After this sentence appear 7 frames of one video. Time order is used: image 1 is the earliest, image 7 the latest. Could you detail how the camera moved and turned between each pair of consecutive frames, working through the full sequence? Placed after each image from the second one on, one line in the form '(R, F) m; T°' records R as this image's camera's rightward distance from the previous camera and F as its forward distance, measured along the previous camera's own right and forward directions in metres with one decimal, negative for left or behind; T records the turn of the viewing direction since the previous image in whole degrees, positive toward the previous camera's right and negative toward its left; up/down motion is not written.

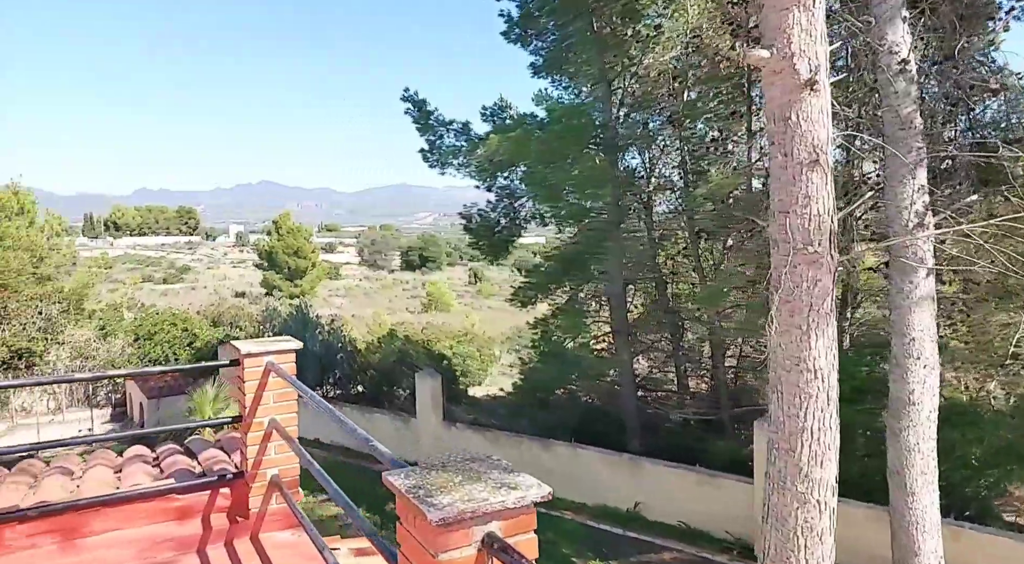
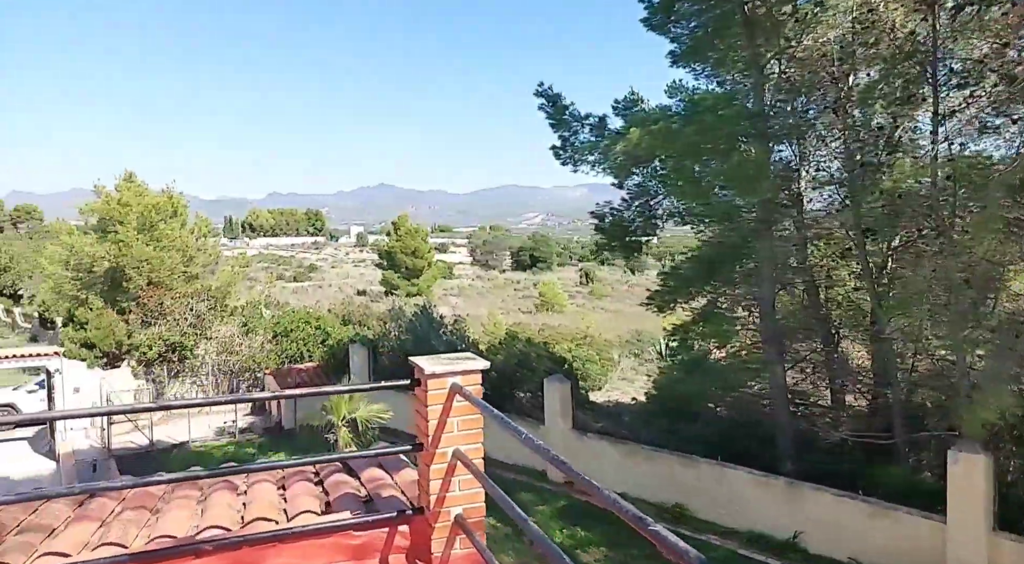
(-0.5, +0.5) m; -9°
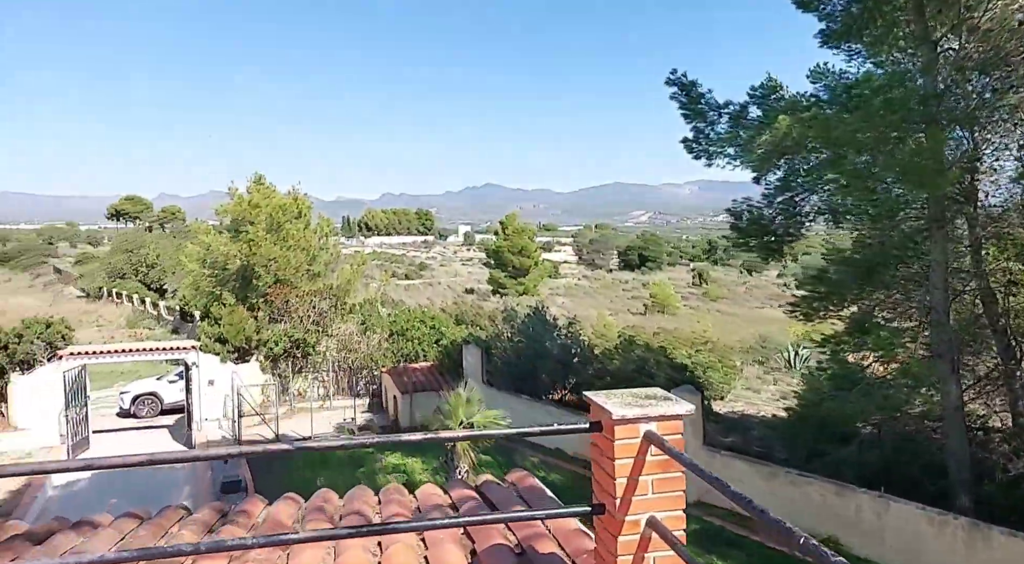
(-0.3, +0.5) m; -9°
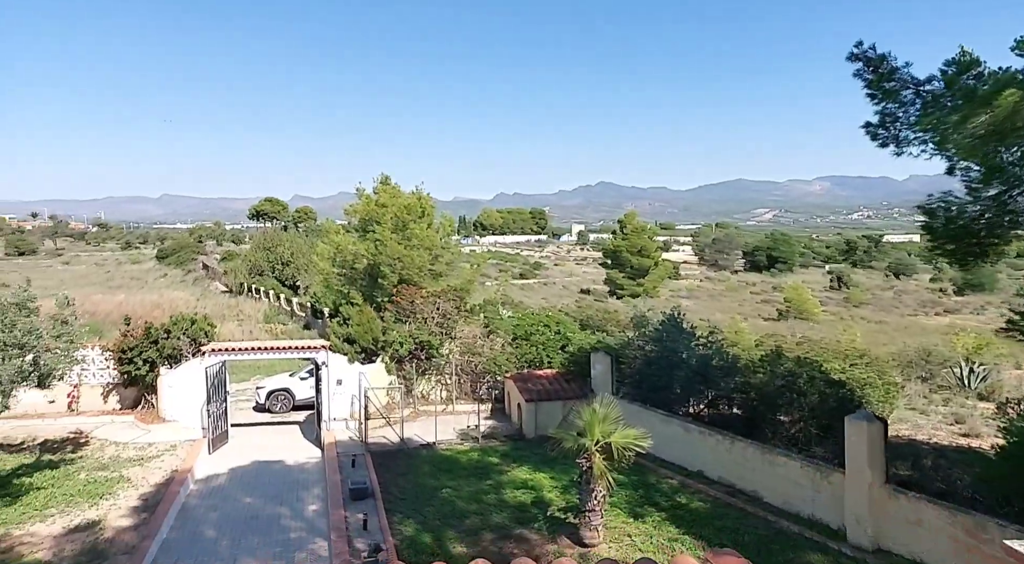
(-0.4, +0.8) m; -10°
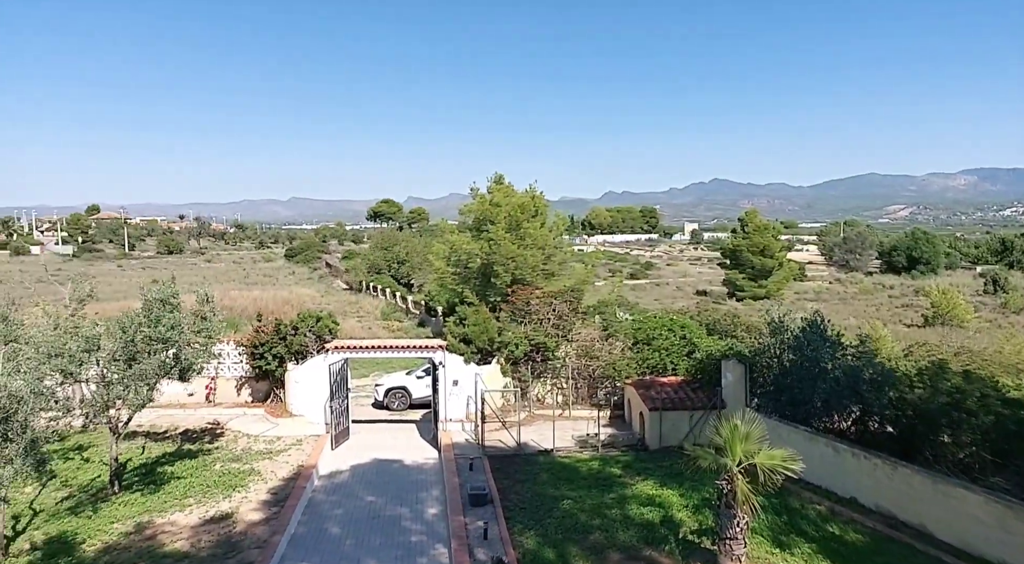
(-0.3, +0.5) m; -9°
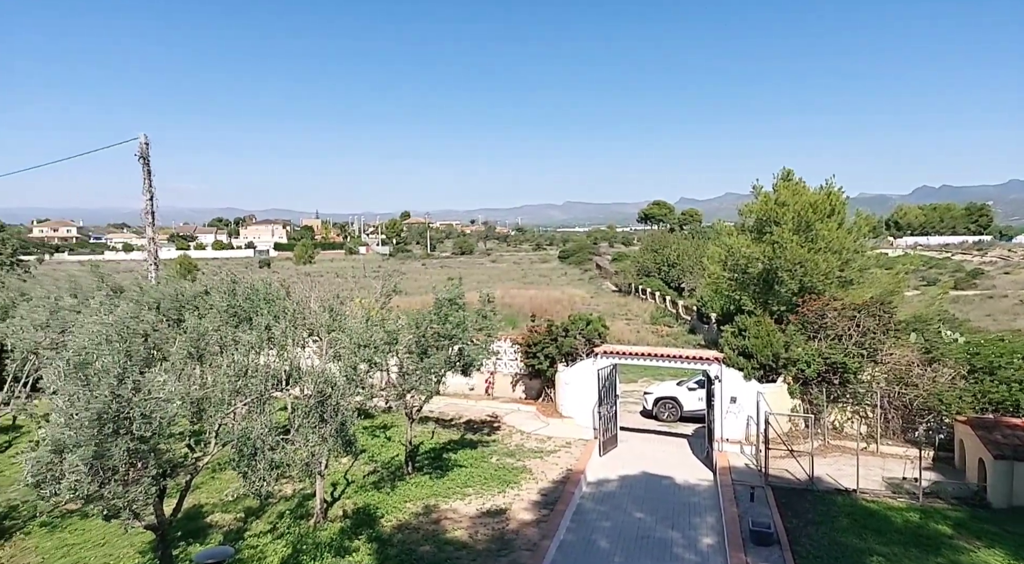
(-0.2, +0.6) m; -23°
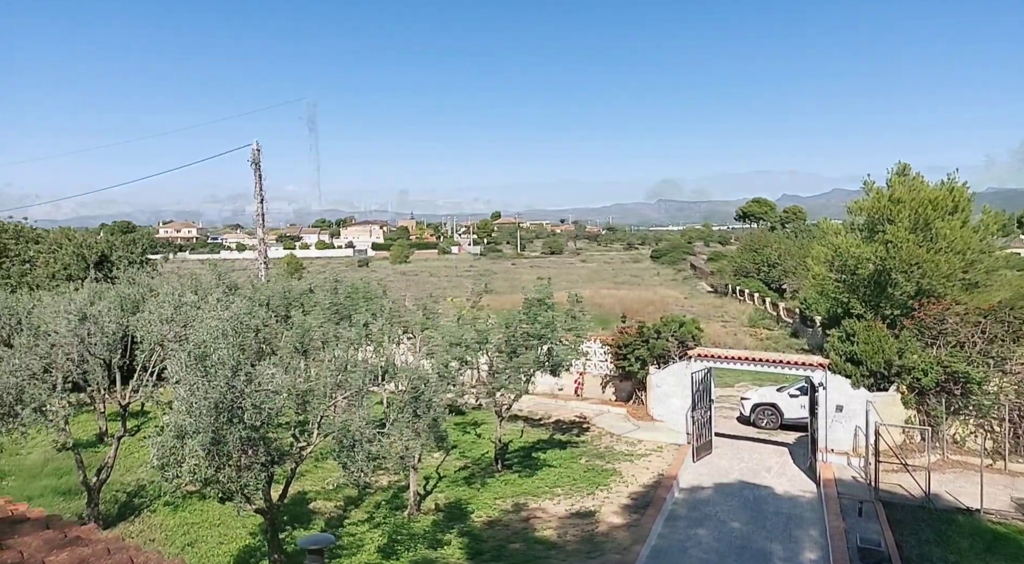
(0.0, 0.0) m; -8°
